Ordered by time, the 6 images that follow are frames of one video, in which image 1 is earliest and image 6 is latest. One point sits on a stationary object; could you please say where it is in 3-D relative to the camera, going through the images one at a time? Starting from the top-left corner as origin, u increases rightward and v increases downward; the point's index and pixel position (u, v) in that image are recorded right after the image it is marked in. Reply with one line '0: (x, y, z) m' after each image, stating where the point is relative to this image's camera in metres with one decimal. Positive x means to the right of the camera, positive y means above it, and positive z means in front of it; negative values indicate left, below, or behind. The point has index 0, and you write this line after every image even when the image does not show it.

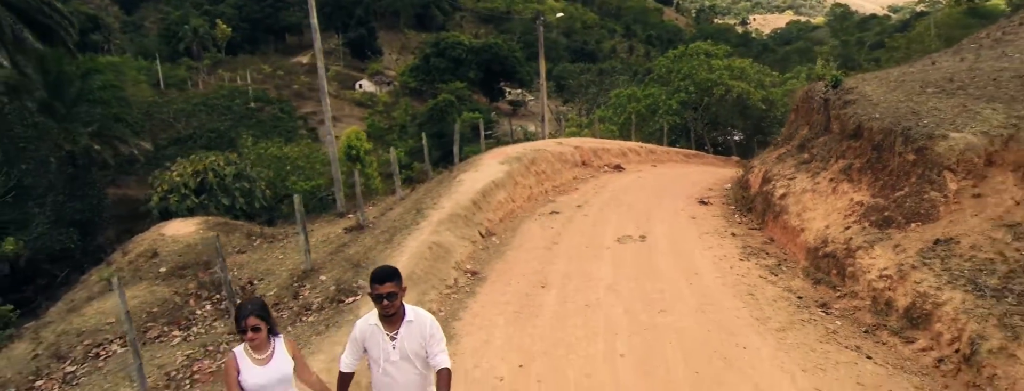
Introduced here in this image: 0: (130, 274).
0: (-7.7, -1.6, +12.4) m
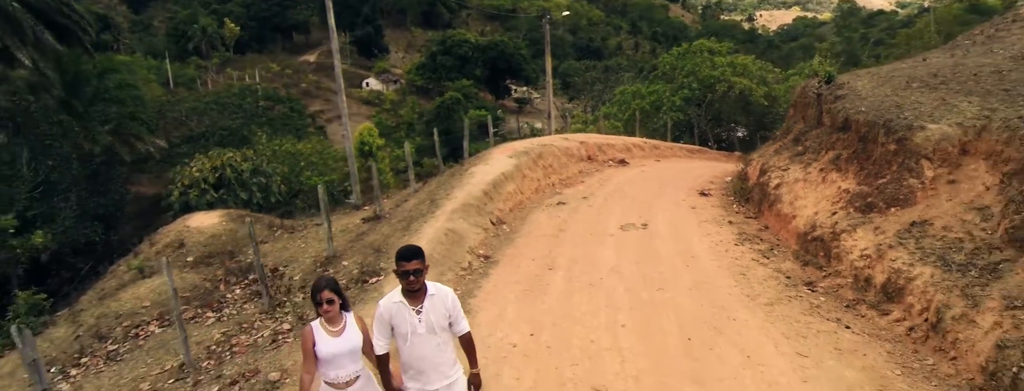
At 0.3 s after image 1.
0: (-7.5, -1.4, +13.1) m
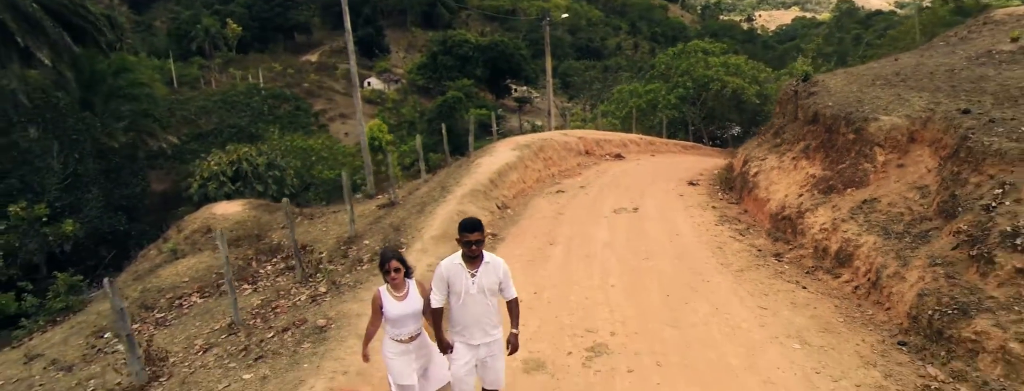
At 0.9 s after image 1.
0: (-7.5, -1.2, +14.2) m
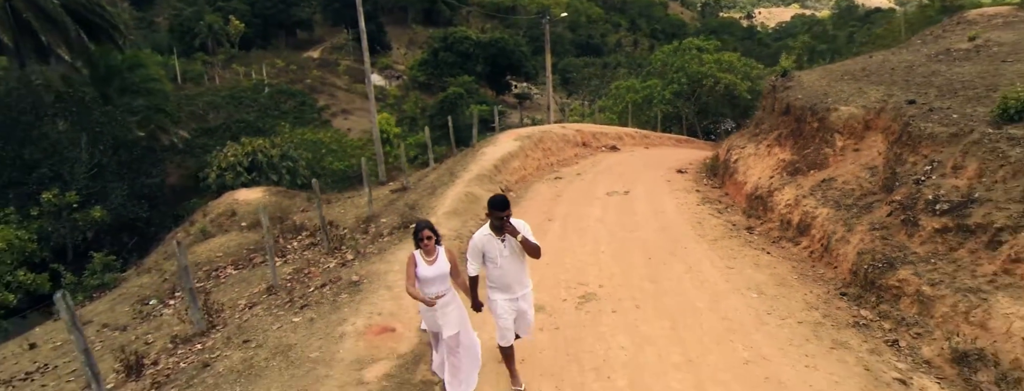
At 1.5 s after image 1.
0: (-7.4, -0.8, +15.4) m
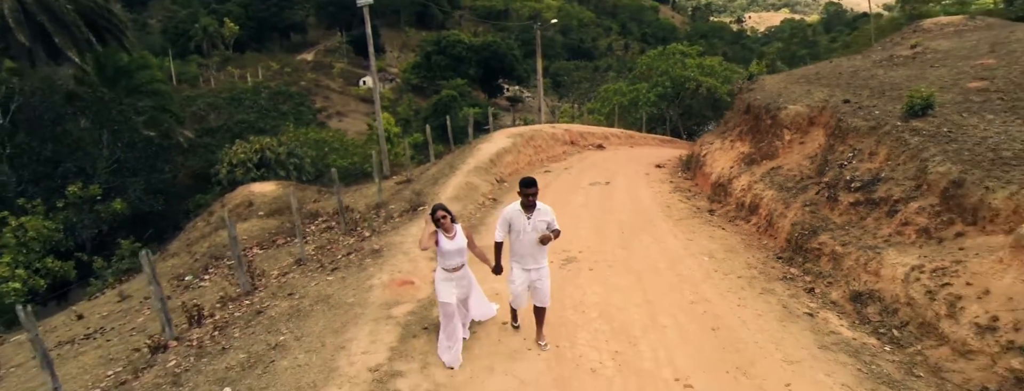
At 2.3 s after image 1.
0: (-7.6, -0.6, +16.8) m
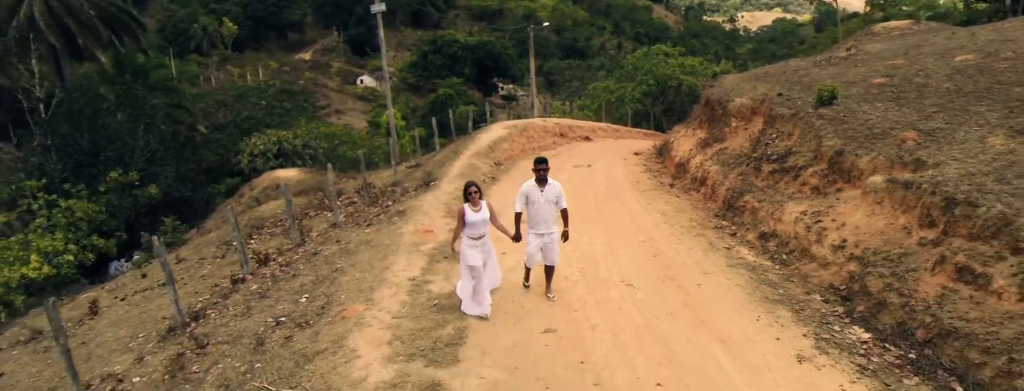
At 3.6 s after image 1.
0: (-7.7, -0.1, +19.2) m
